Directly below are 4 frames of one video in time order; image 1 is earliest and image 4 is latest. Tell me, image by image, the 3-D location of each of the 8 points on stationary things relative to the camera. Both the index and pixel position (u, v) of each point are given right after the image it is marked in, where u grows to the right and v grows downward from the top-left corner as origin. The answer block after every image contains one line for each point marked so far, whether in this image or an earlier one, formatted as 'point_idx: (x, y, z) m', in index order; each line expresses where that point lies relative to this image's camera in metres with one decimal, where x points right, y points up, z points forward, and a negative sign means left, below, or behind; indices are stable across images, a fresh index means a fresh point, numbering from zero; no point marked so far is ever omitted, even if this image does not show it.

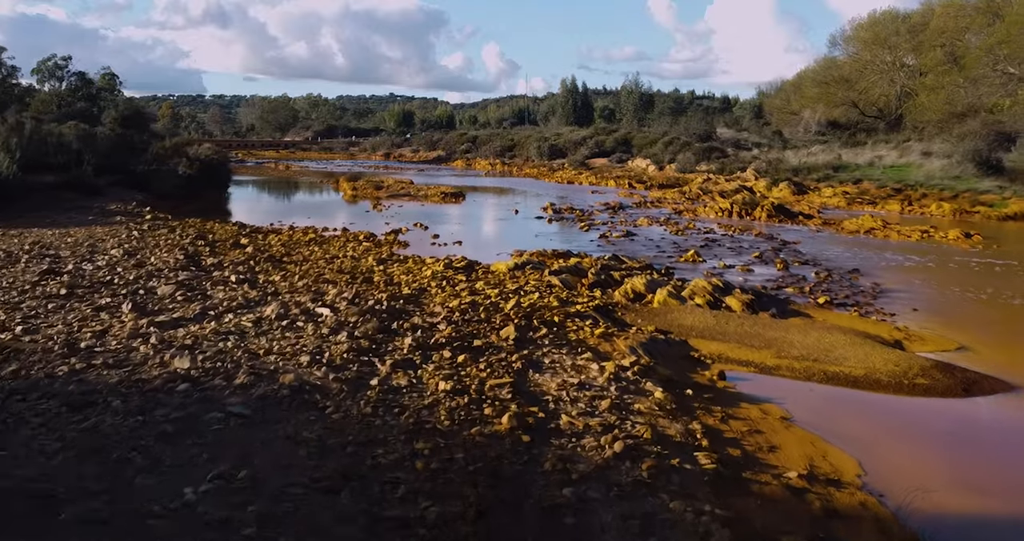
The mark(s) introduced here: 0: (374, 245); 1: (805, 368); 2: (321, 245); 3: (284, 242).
0: (-2.5, +0.5, +19.8) m
1: (+2.8, -0.9, +10.3) m
2: (-3.3, +0.5, +19.0) m
3: (-4.1, +0.5, +19.1) m
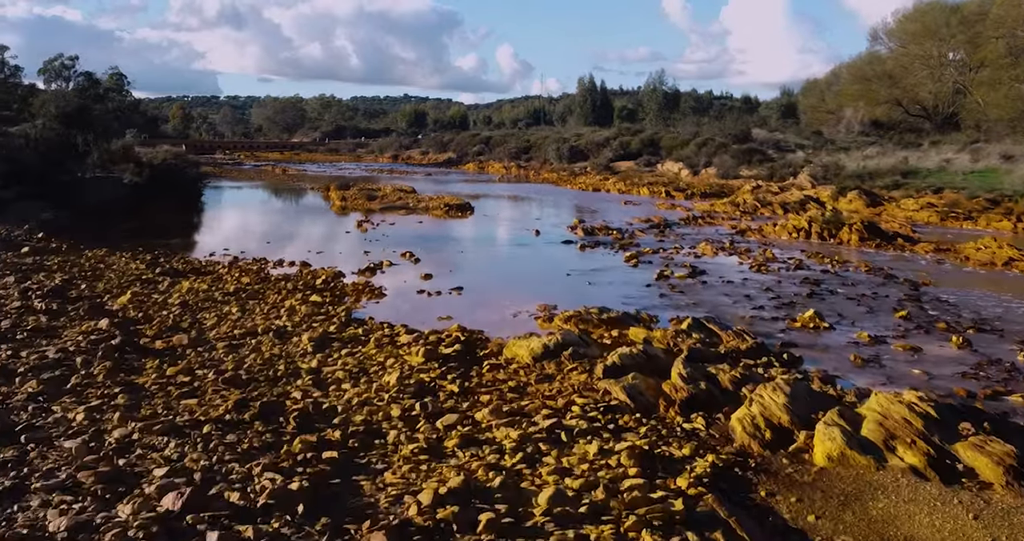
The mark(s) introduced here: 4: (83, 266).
0: (-2.2, -0.3, +13.4) m
1: (+2.9, -1.7, +3.8) m
2: (-3.1, -0.3, +12.6) m
3: (-3.8, -0.3, +12.7) m
4: (-5.9, +0.1, +15.0) m
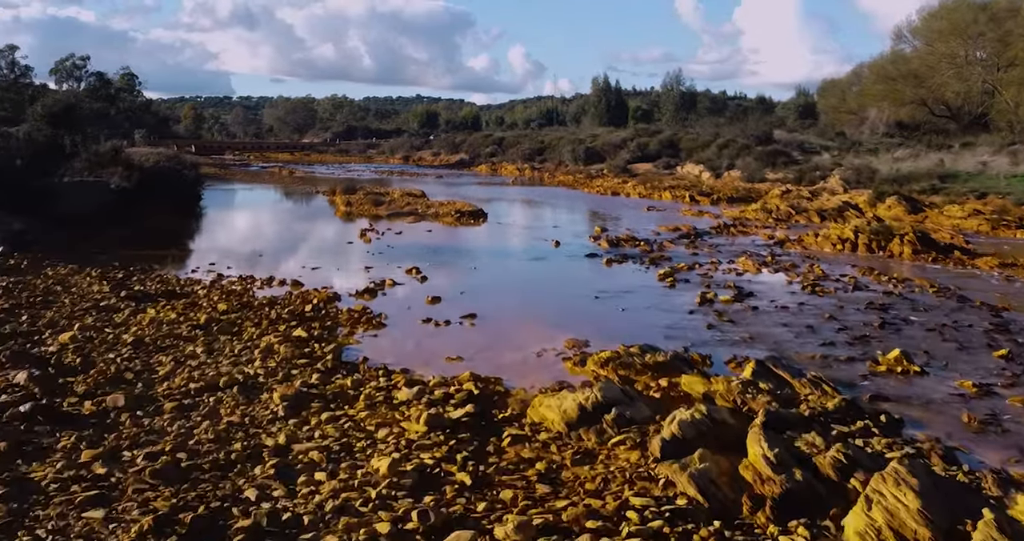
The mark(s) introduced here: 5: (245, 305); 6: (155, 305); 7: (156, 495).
0: (-2.0, -0.6, +11.3) m
1: (+3.1, -2.0, +1.7) m
2: (-2.8, -0.6, +10.5) m
3: (-3.6, -0.6, +10.6) m
4: (-5.7, -0.2, +12.9) m
5: (-3.1, -0.4, +12.8) m
6: (-4.1, -0.4, +12.4) m
7: (-1.8, -1.1, +5.6) m
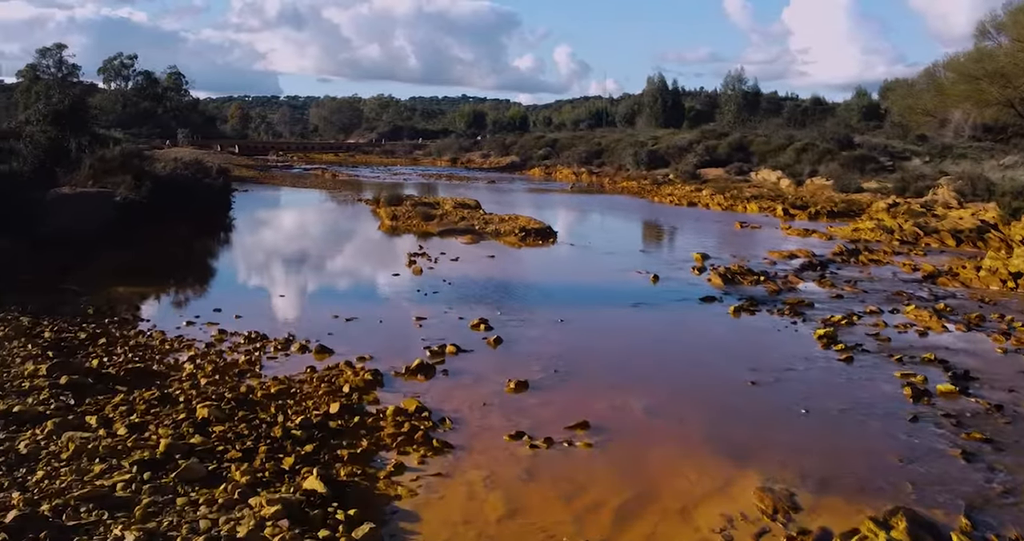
0: (-1.0, -1.3, +7.0) m
1: (+3.6, -2.7, -2.8) m
2: (-1.9, -1.2, +6.2) m
3: (-2.6, -1.2, +6.4) m
4: (-4.6, -0.8, +8.8) m
5: (-2.1, -1.0, +8.5) m
6: (-3.1, -1.0, +8.2) m
7: (-1.1, -1.8, +1.3) m
